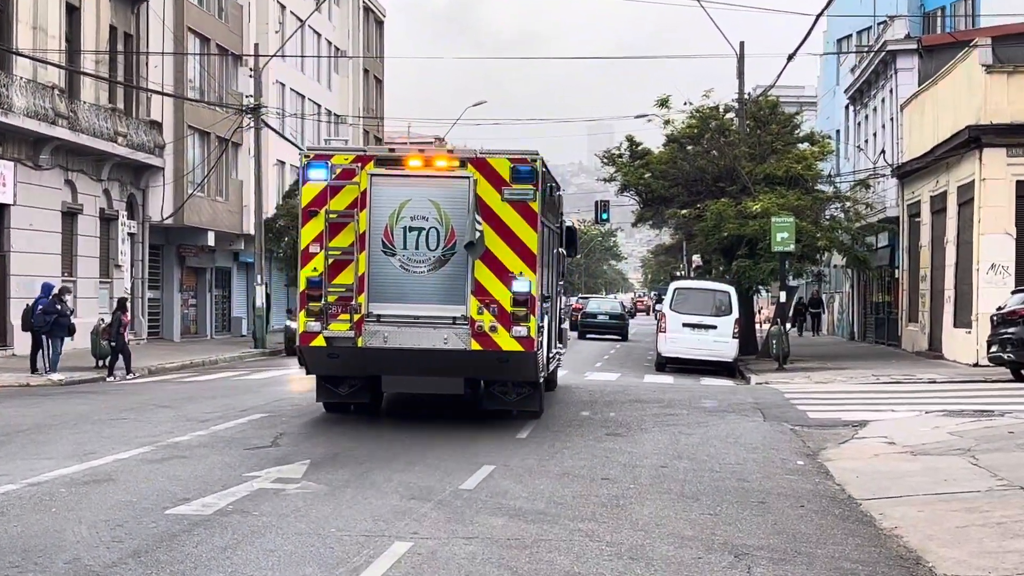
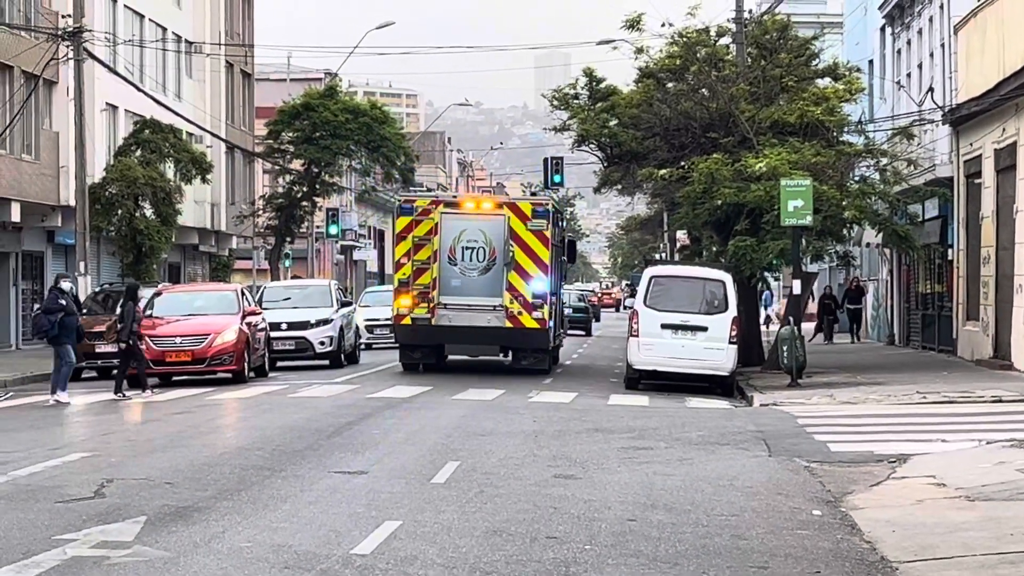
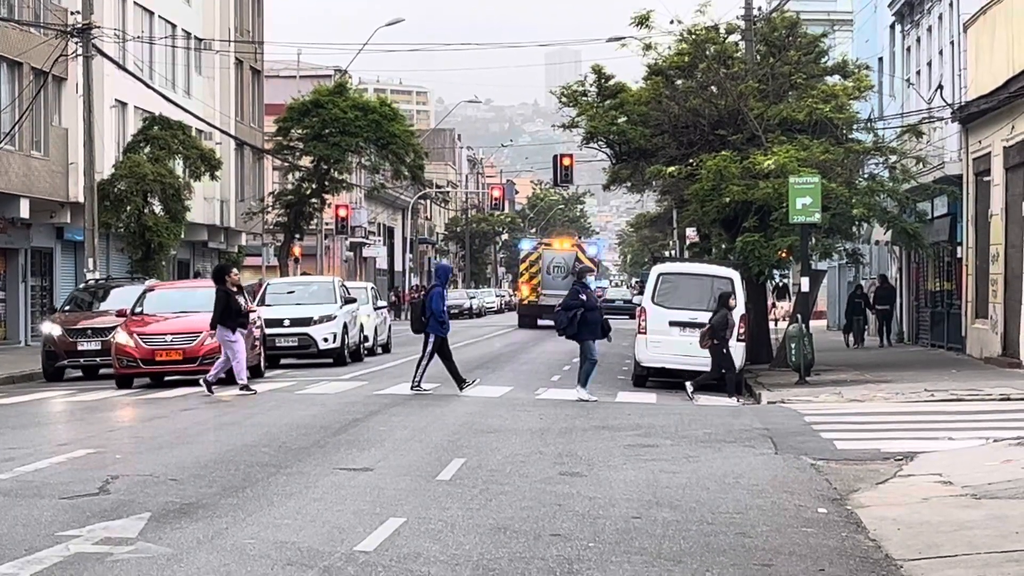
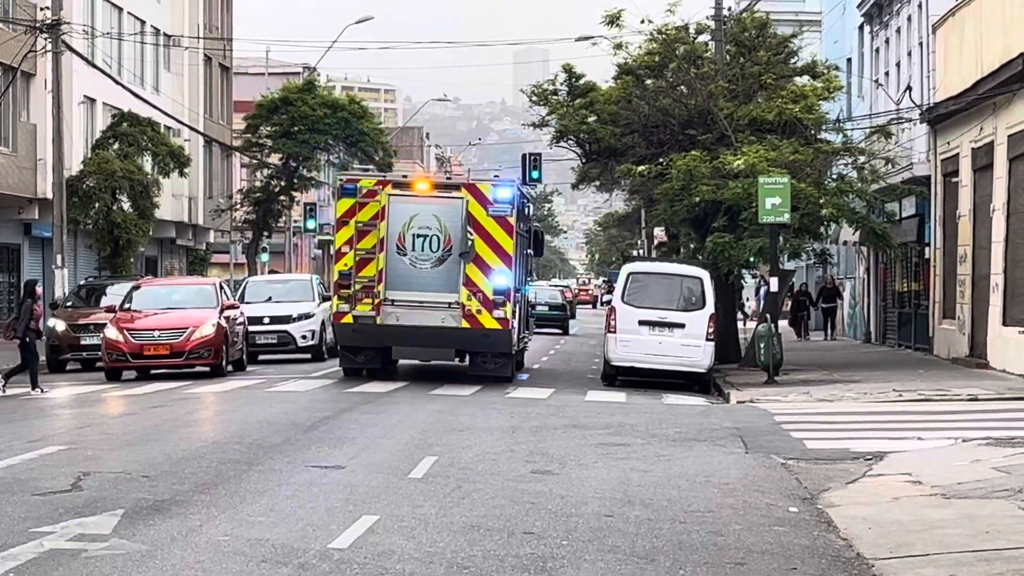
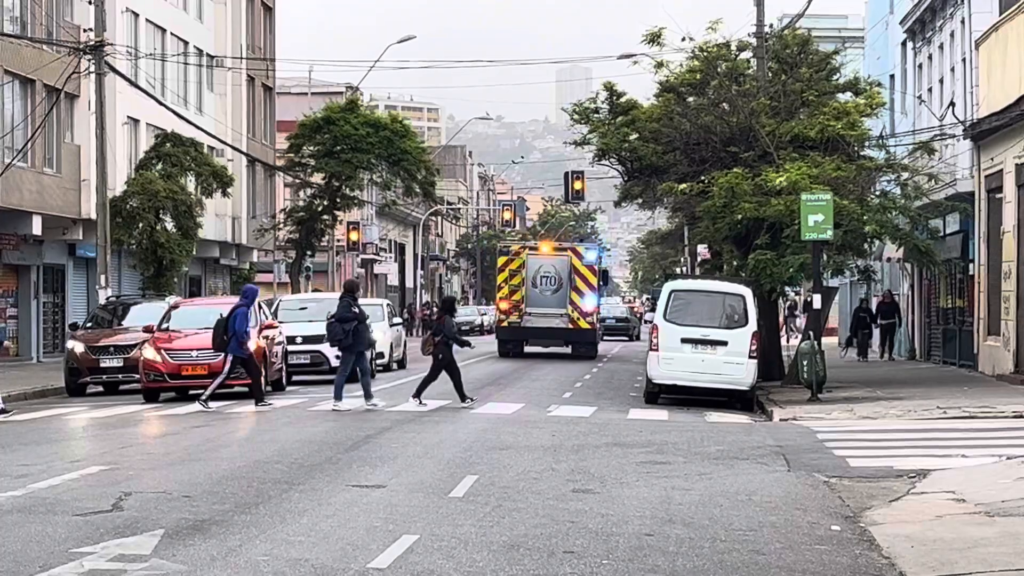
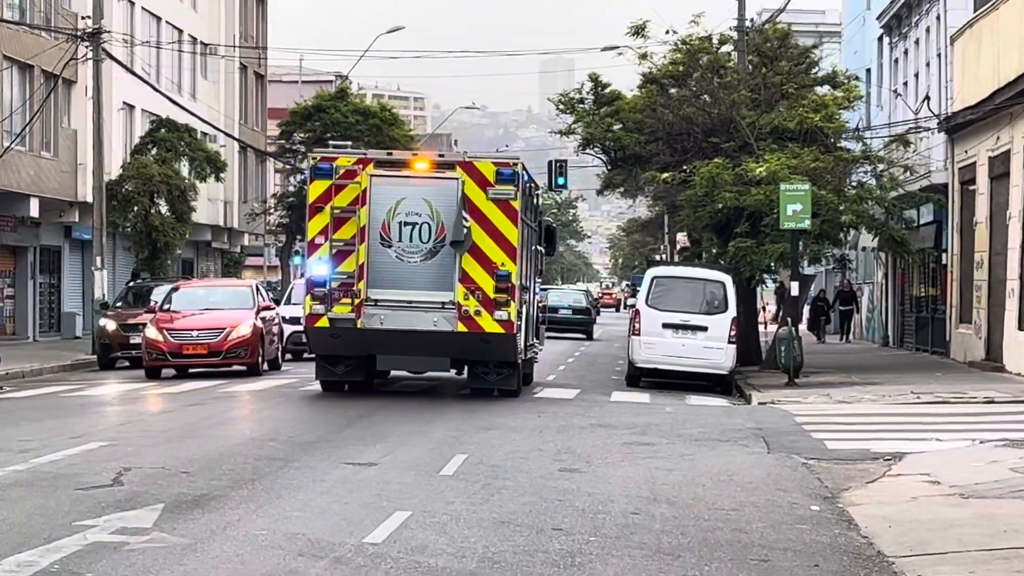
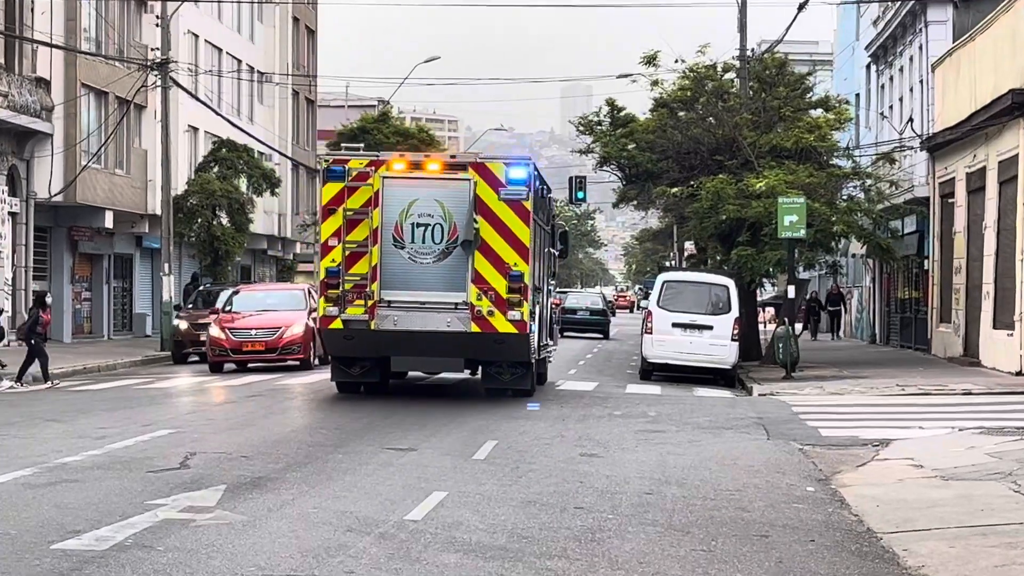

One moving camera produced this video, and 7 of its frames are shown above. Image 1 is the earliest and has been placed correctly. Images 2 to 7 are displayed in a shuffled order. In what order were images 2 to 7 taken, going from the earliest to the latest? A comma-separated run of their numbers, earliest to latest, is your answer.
7, 6, 4, 2, 5, 3
